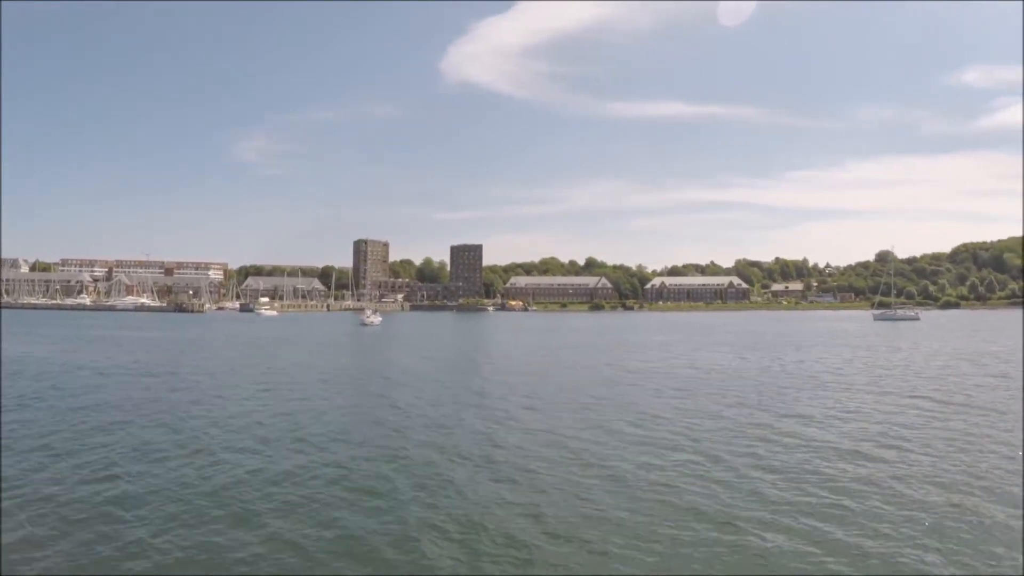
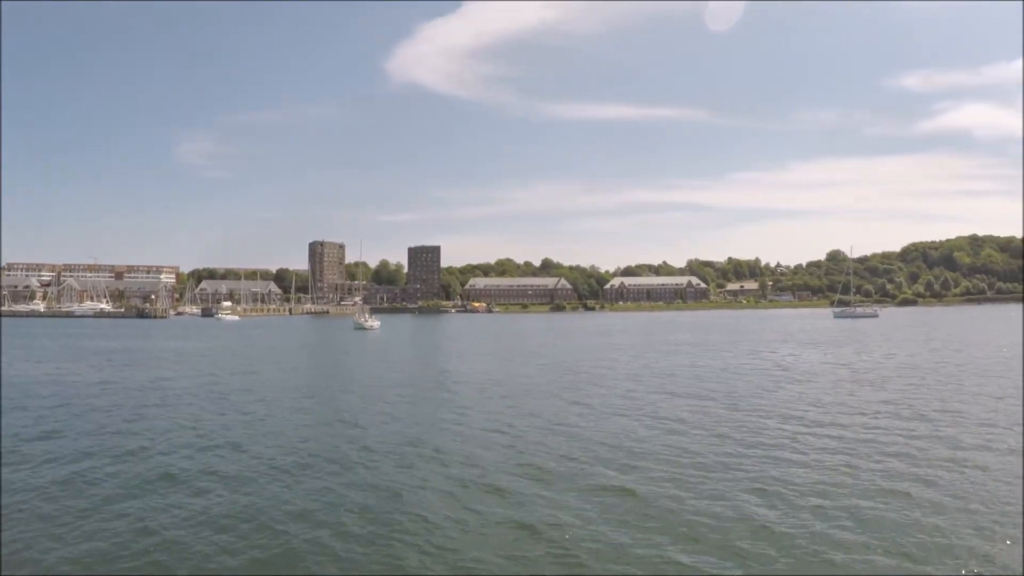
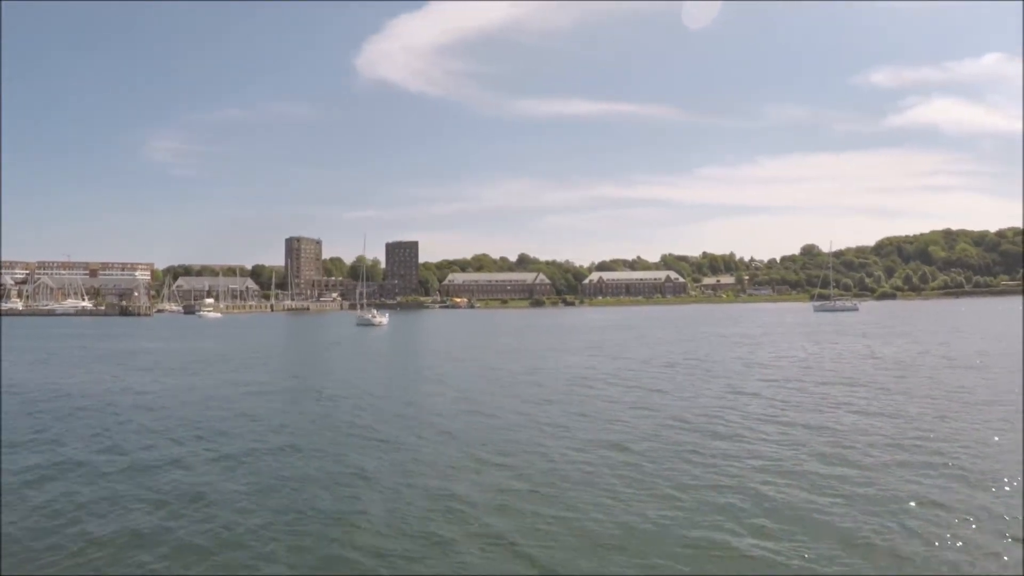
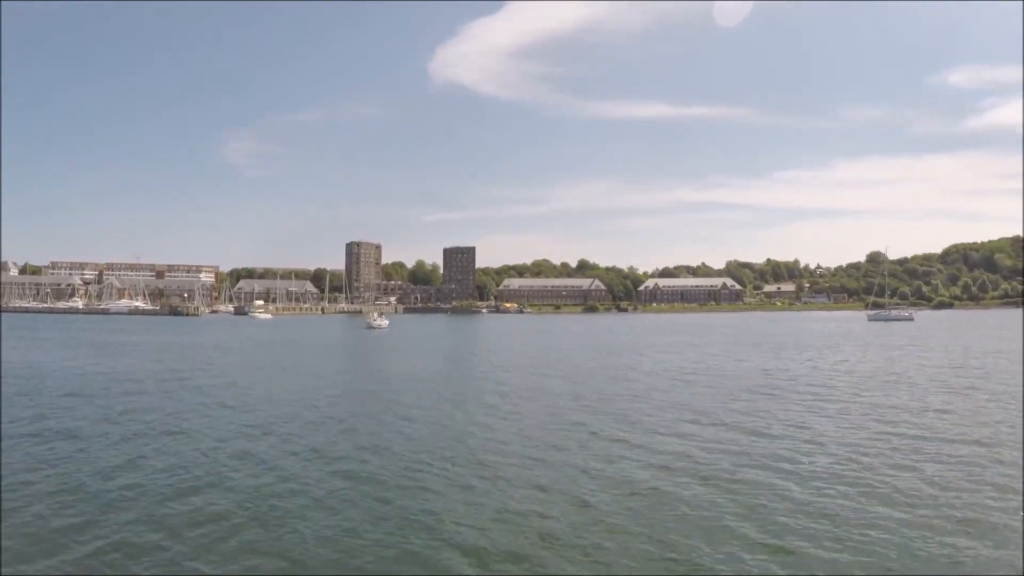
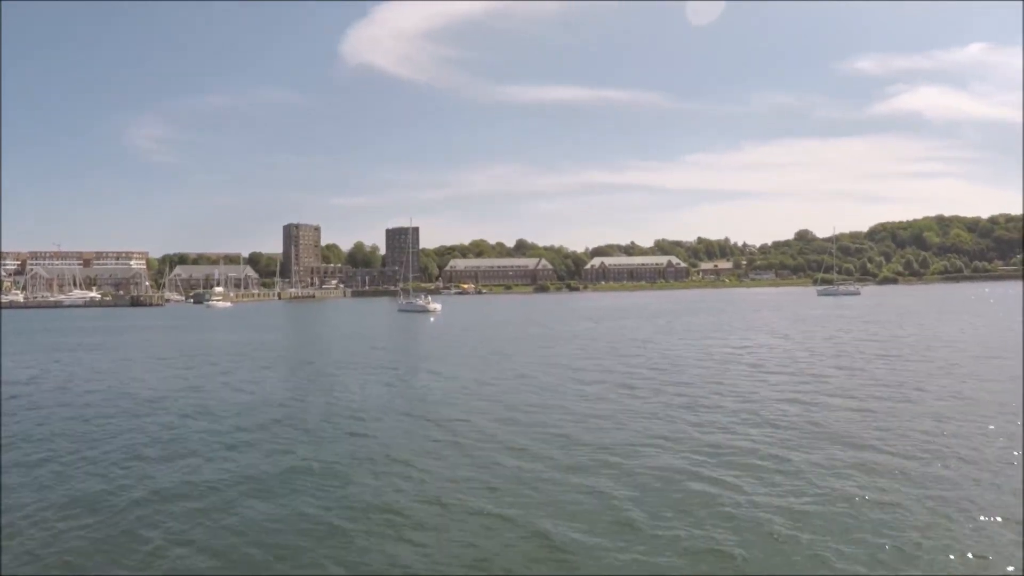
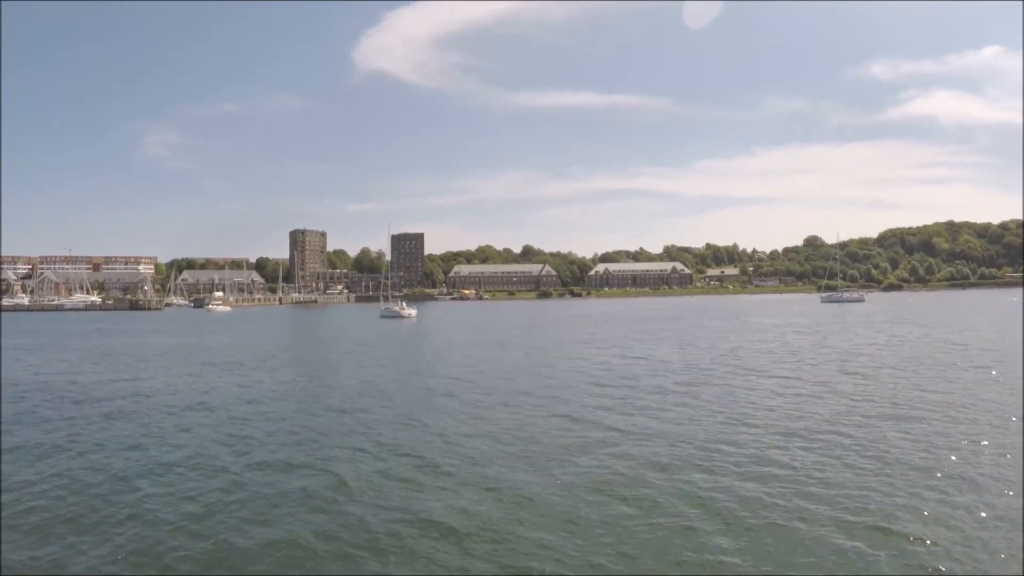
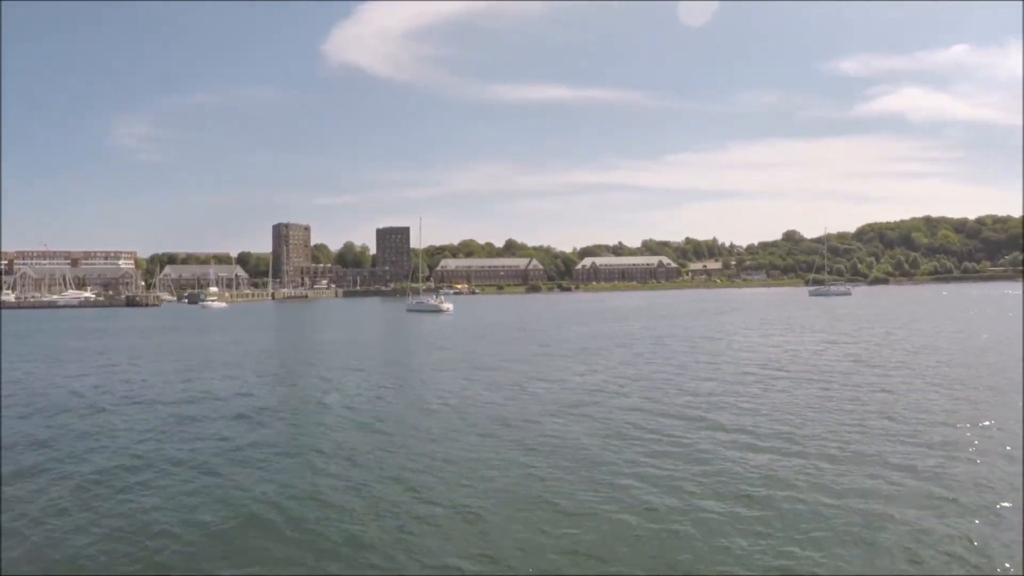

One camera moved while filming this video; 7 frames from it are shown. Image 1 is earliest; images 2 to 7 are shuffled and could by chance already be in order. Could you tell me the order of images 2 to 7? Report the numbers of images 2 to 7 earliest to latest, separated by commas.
4, 2, 3, 6, 5, 7
